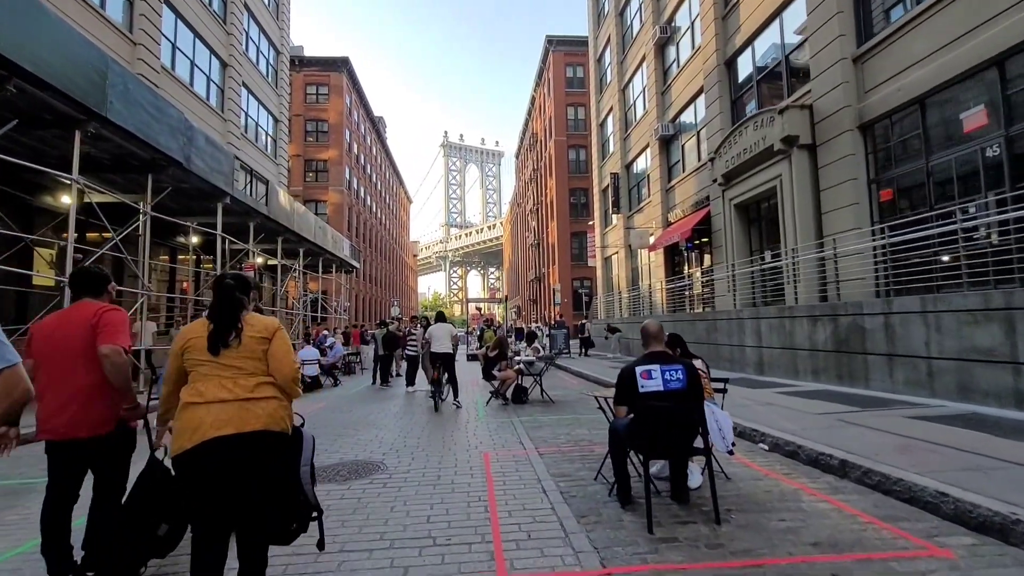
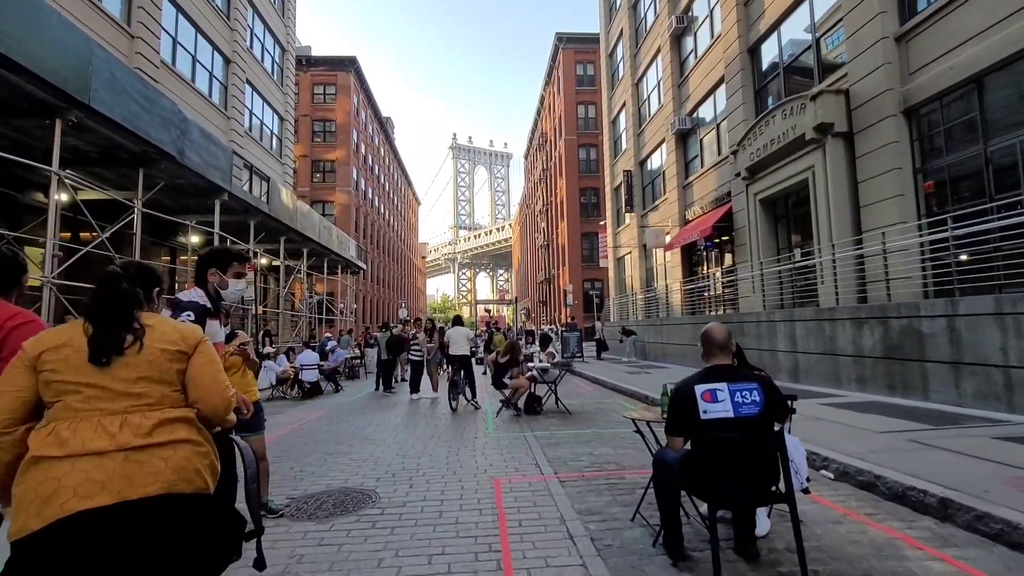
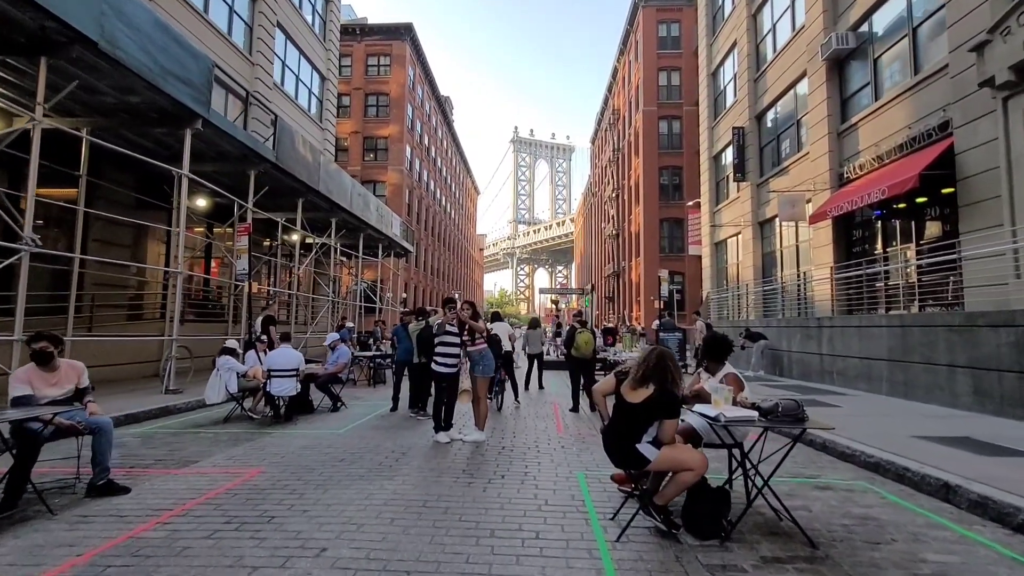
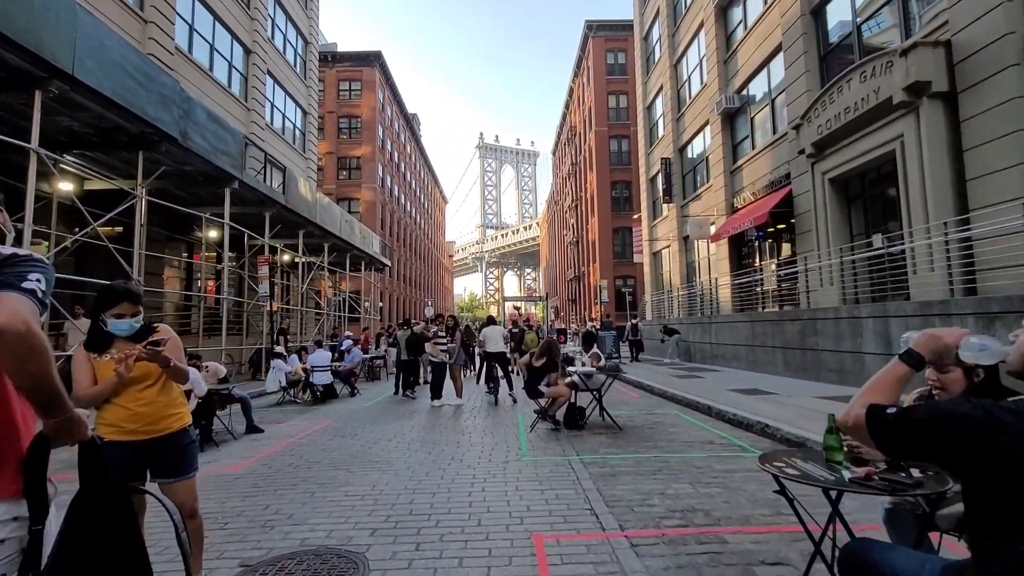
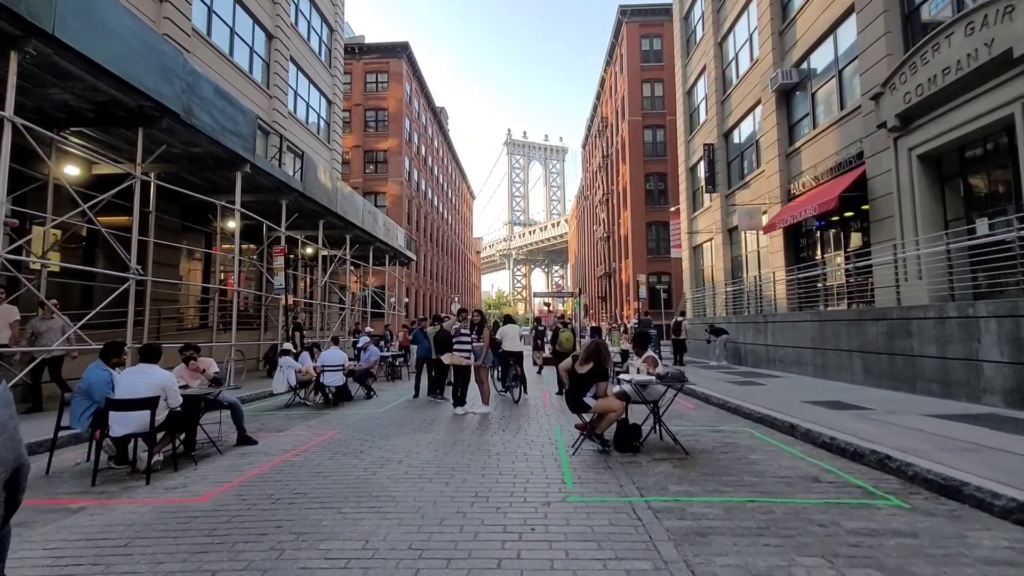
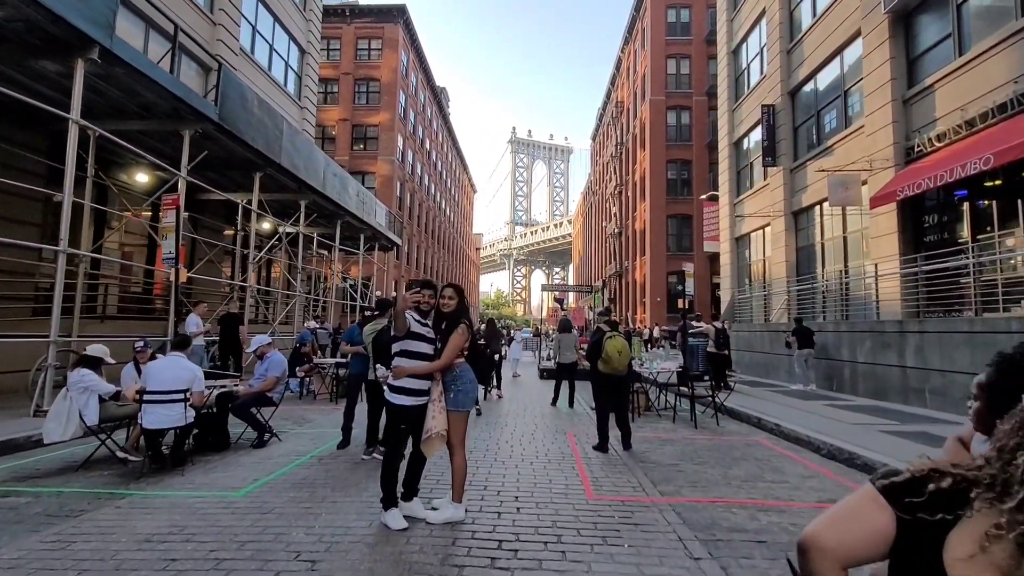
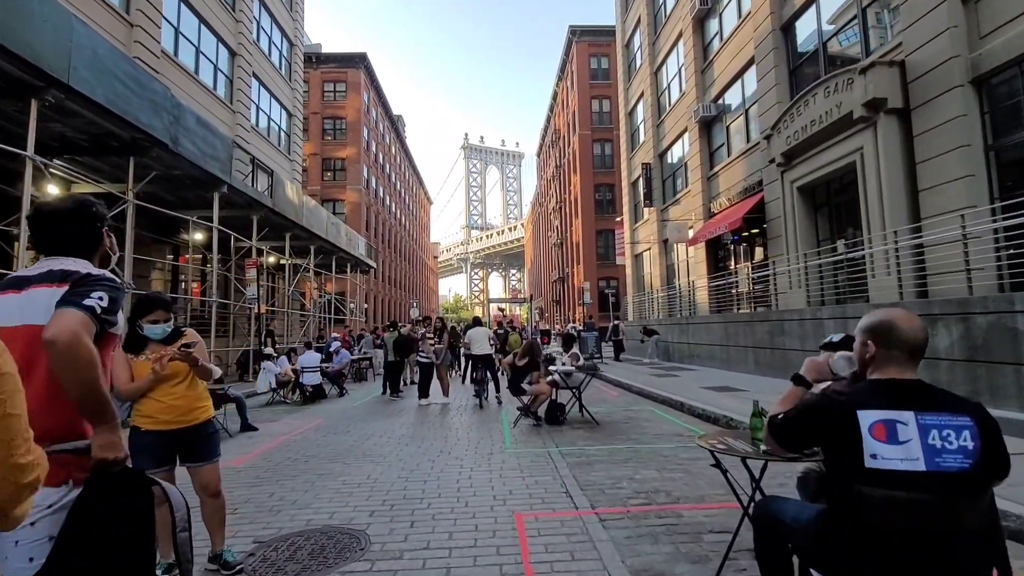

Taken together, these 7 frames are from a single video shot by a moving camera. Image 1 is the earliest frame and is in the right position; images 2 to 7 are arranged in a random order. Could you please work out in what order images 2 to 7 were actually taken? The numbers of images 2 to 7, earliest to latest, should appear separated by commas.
2, 7, 4, 5, 3, 6
